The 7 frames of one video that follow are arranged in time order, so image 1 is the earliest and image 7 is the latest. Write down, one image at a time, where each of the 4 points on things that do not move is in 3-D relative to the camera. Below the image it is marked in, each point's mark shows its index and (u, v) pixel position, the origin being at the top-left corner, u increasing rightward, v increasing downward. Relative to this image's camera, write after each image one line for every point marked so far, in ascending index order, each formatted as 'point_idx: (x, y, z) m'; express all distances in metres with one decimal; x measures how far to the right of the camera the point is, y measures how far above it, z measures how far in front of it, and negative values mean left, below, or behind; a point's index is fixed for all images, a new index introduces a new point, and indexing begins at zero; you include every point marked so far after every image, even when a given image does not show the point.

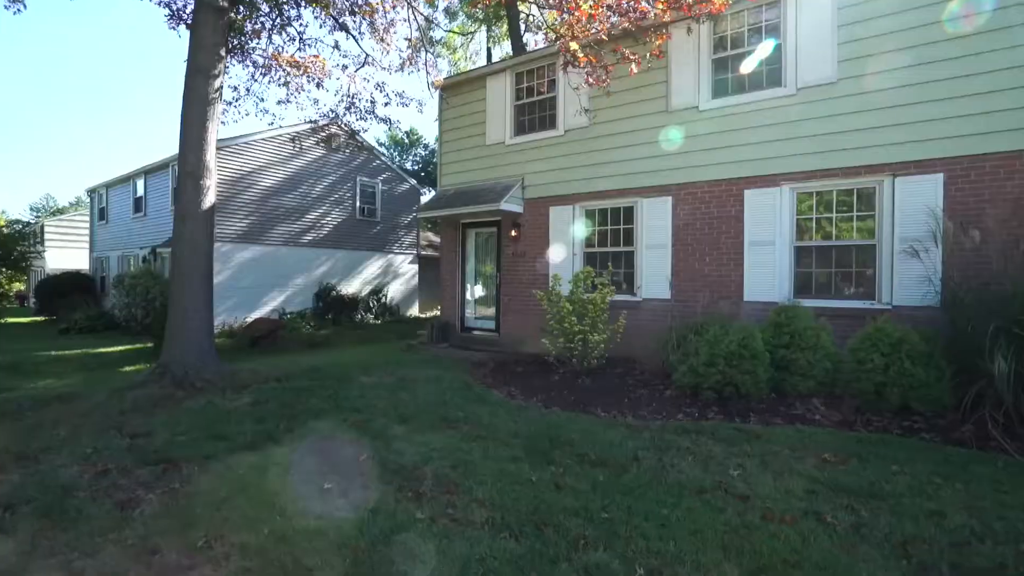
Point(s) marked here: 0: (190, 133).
0: (-5.2, +2.5, +8.0) m
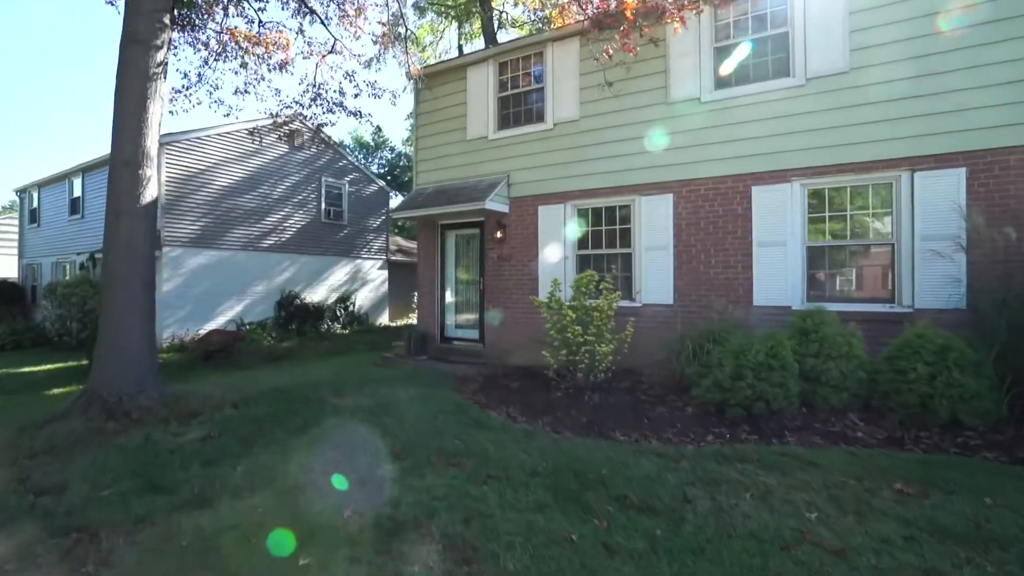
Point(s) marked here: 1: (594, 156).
0: (-5.3, +2.4, +6.8) m
1: (+1.7, +2.6, +9.6) m
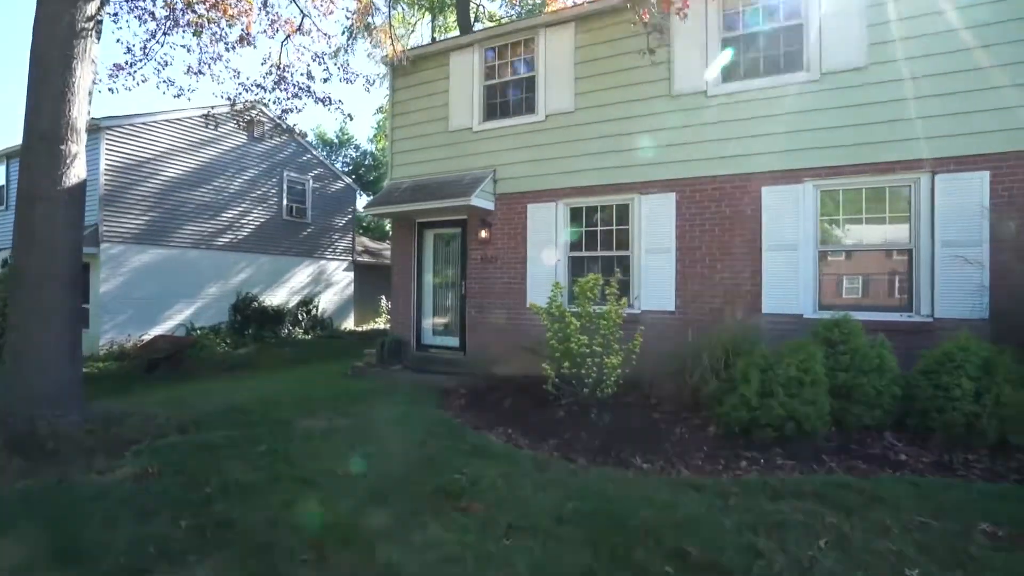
0: (-5.3, +2.4, +5.6) m
1: (+1.5, +2.5, +9.0) m
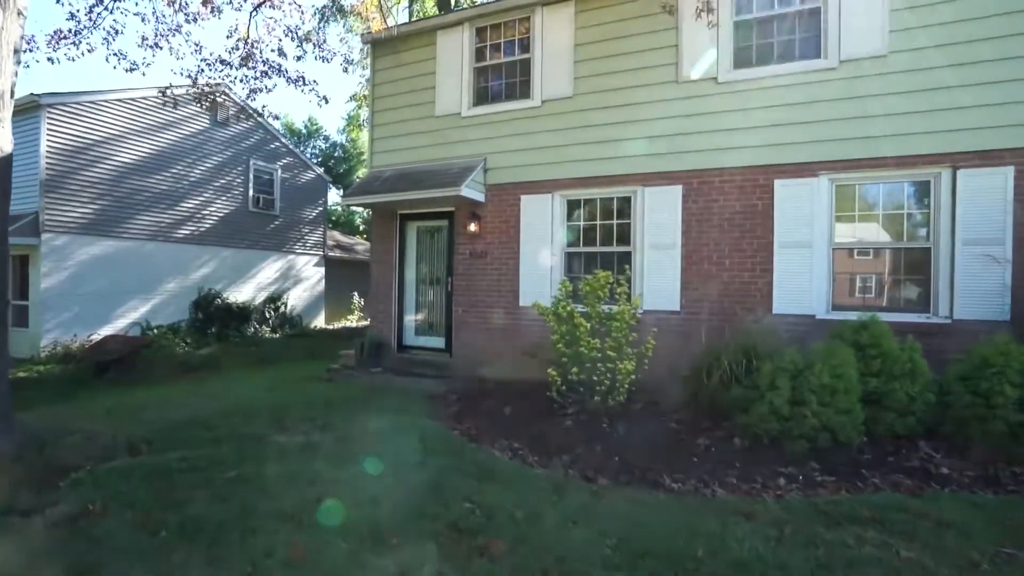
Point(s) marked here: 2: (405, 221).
0: (-5.2, +2.4, +4.7) m
1: (+1.4, +2.5, +8.4) m
2: (-2.2, +1.4, +10.0) m
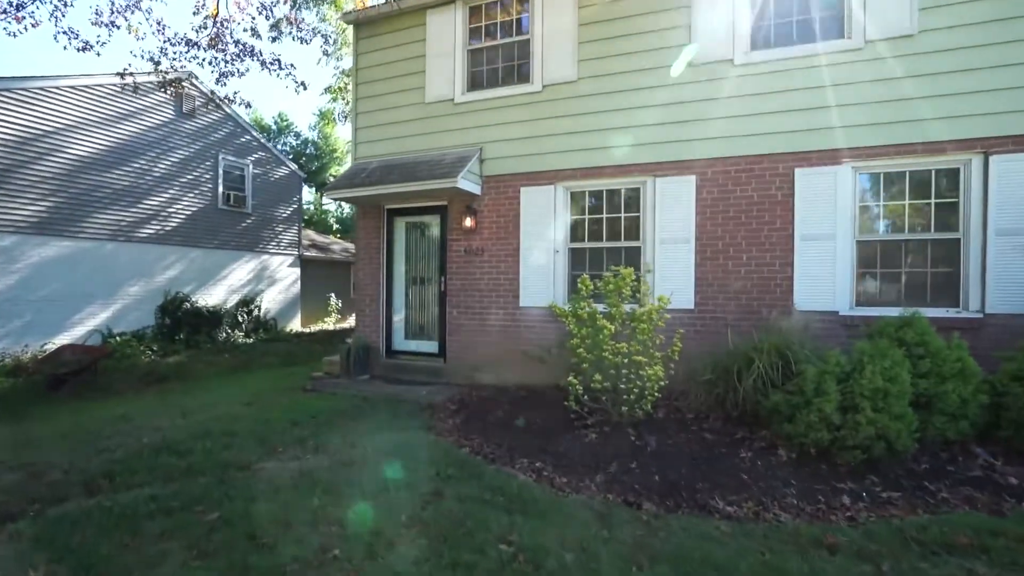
0: (-5.0, +2.4, +3.8) m
1: (+1.4, +2.6, +7.9) m
2: (-2.2, +1.3, +9.3) m
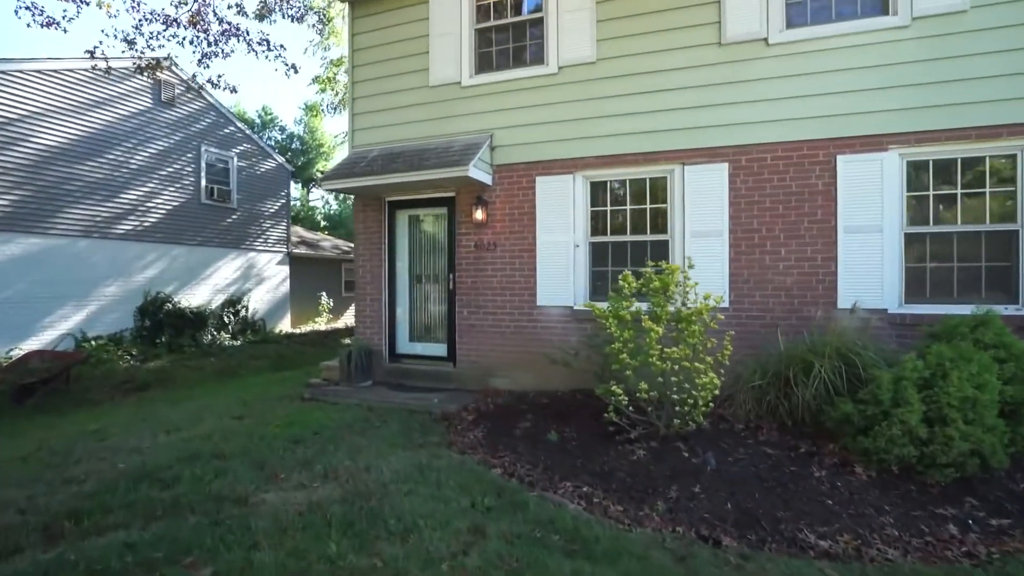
0: (-4.6, +2.3, +3.0) m
1: (+1.6, +2.6, +7.3) m
2: (-2.0, +1.4, +8.6) m
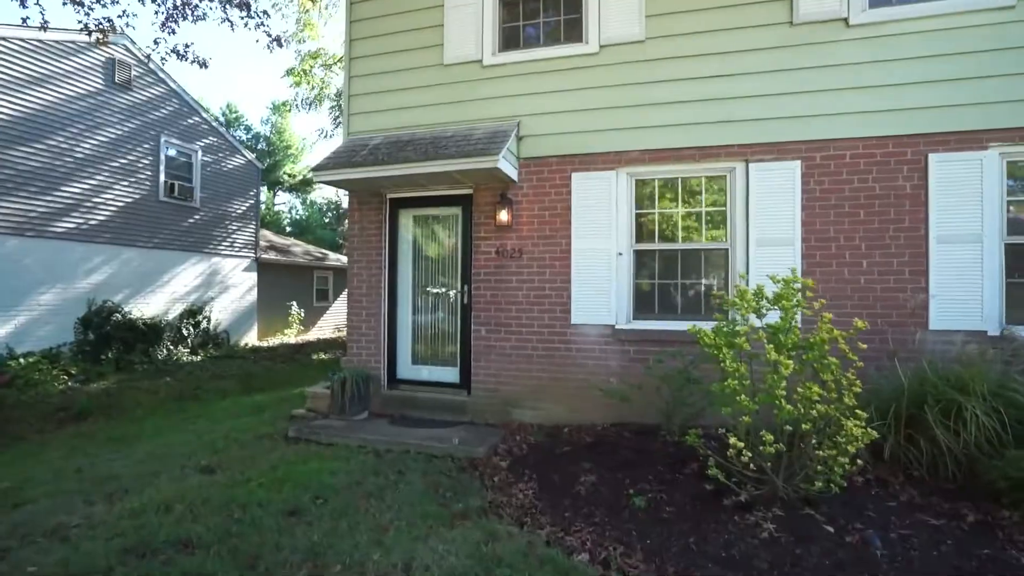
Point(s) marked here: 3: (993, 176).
0: (-3.9, +2.3, +1.6) m
1: (+2.0, +2.4, +6.3) m
2: (-1.7, +1.2, +7.3) m
3: (+5.3, +1.2, +5.4) m
